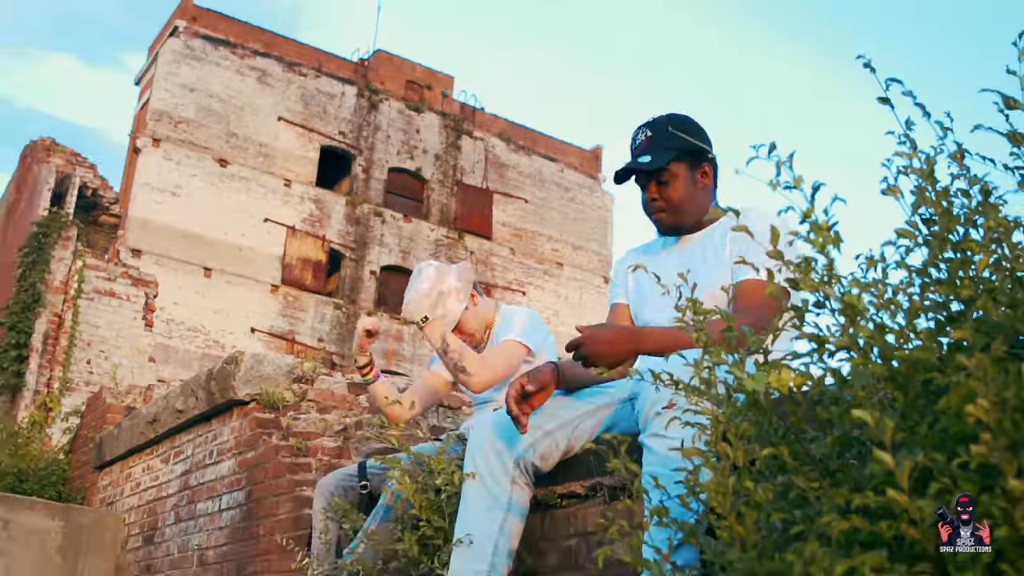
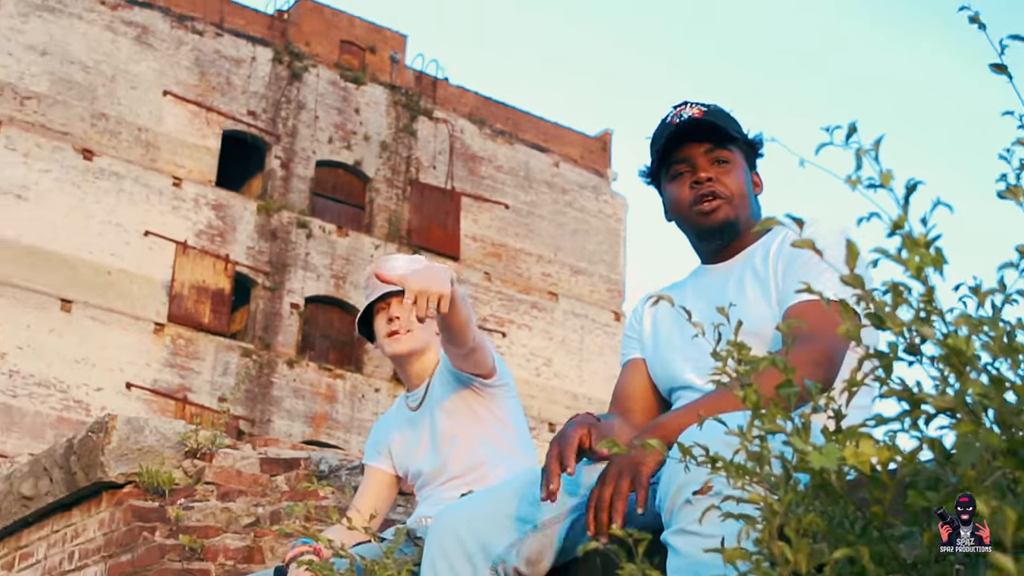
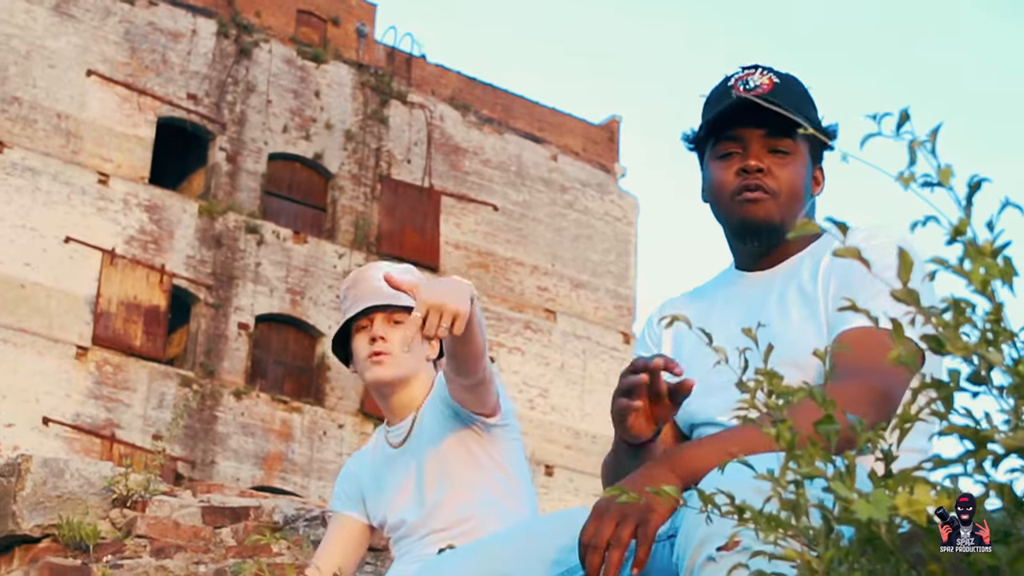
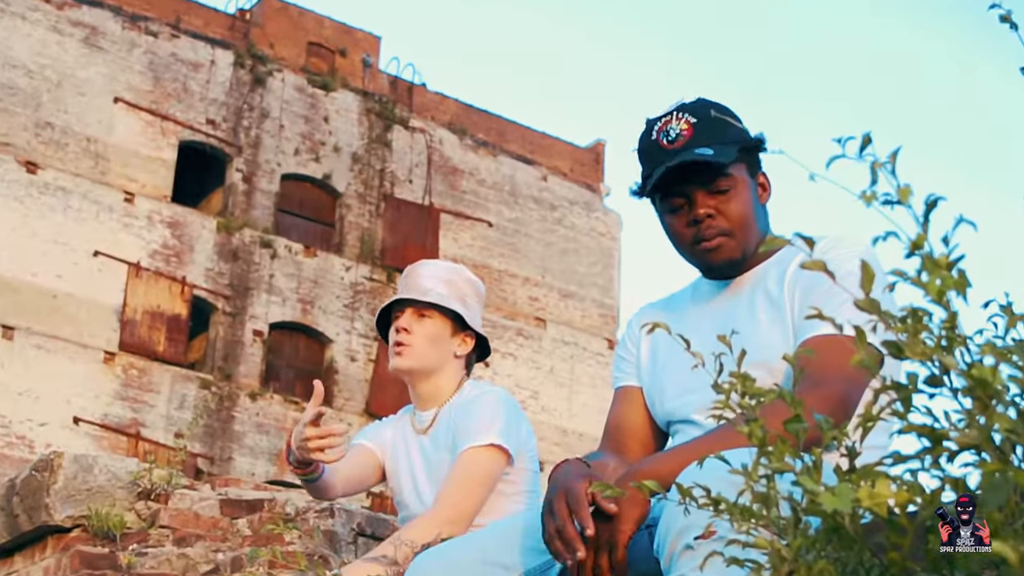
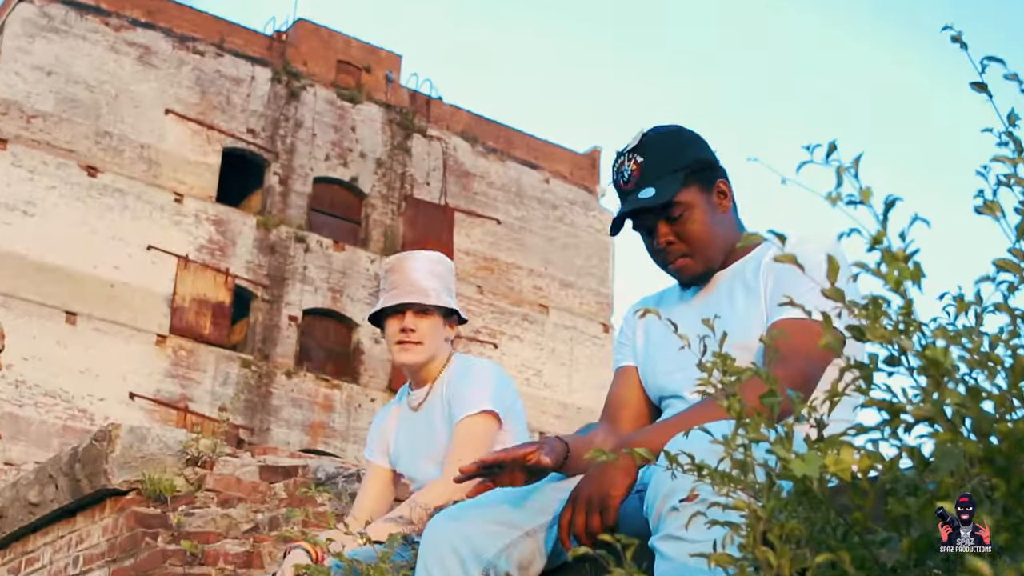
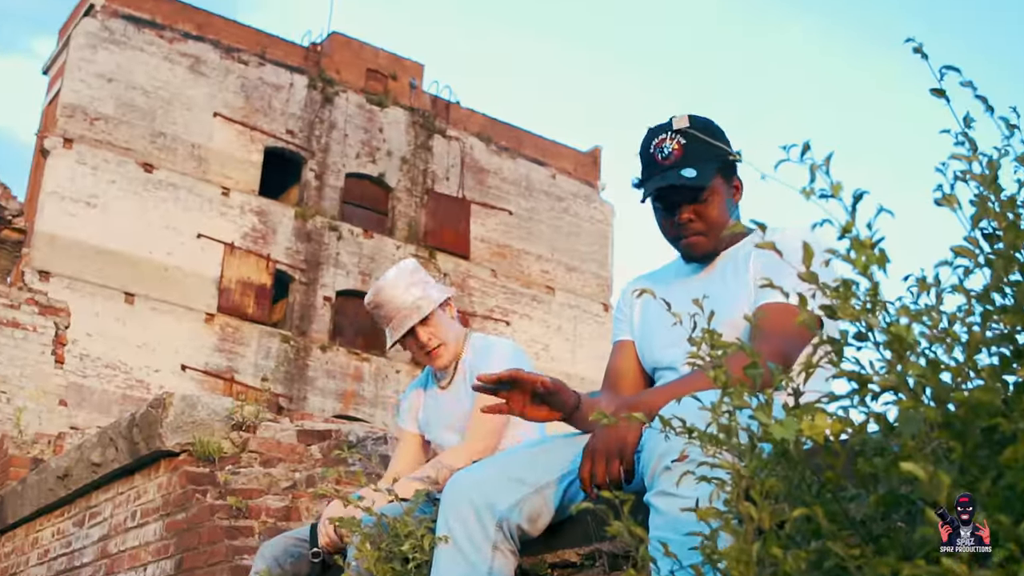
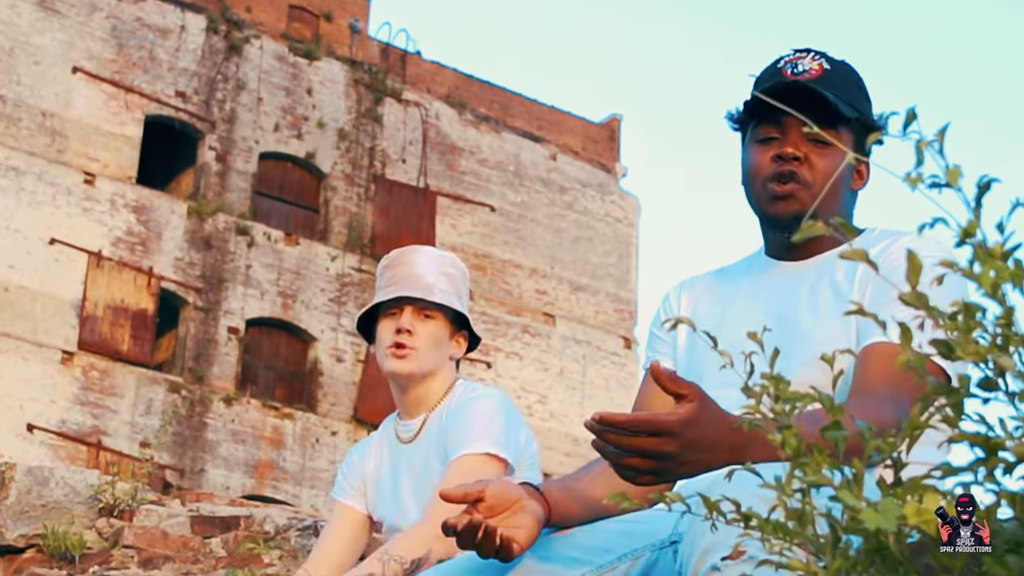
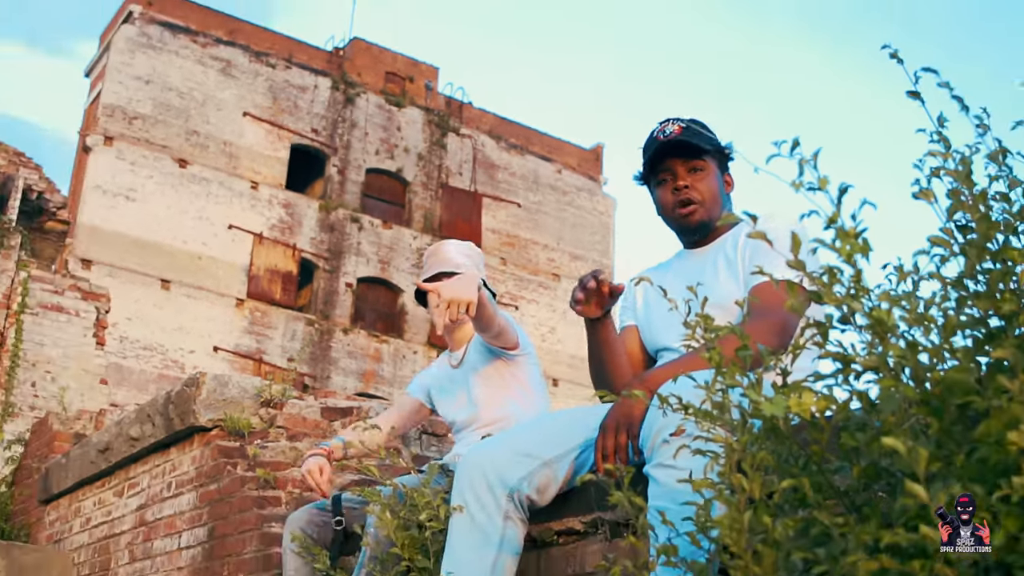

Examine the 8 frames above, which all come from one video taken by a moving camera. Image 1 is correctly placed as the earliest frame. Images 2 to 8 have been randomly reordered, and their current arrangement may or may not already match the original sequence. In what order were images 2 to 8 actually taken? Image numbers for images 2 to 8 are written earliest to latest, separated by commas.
6, 5, 4, 7, 3, 2, 8
